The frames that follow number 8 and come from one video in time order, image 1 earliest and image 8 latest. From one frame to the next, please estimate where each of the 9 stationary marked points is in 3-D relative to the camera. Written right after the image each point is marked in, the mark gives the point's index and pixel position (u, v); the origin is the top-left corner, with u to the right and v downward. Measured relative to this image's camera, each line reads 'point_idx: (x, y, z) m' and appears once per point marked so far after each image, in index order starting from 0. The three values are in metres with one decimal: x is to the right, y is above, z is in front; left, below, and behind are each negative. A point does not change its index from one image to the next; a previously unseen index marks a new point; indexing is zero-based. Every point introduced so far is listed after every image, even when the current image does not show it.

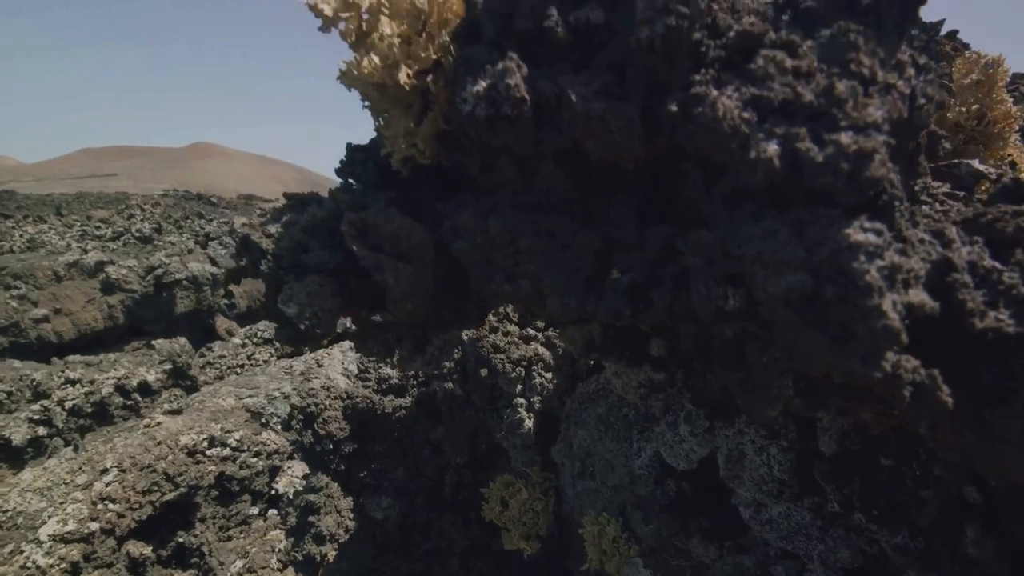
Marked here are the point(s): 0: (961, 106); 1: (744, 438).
0: (+2.2, +0.9, +2.4) m
1: (+1.3, -0.8, +2.6) m
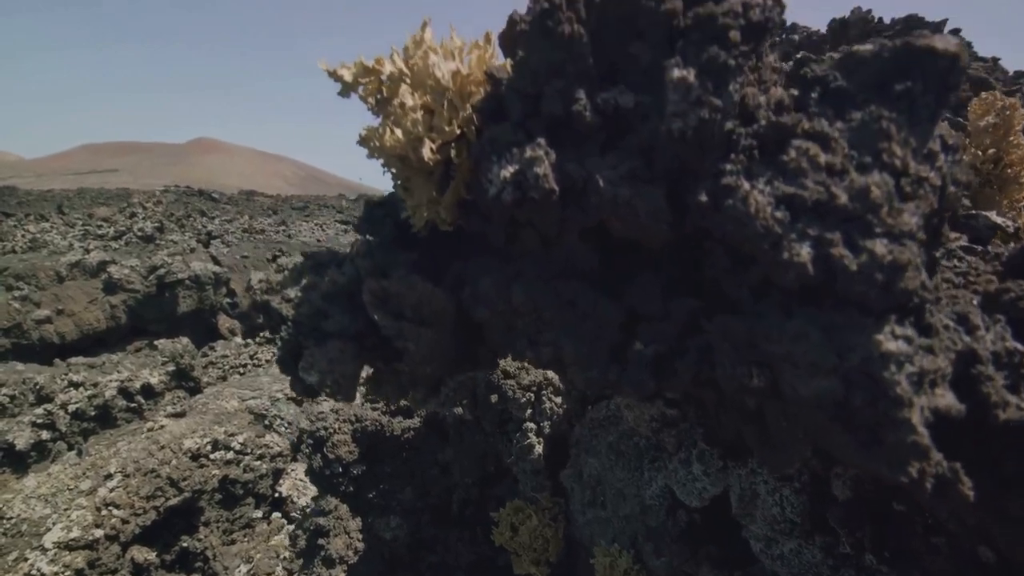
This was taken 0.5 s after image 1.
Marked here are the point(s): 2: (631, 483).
0: (+2.3, +0.7, +2.4) m
1: (+1.3, -1.0, +2.6) m
2: (+0.8, -1.3, +3.2) m
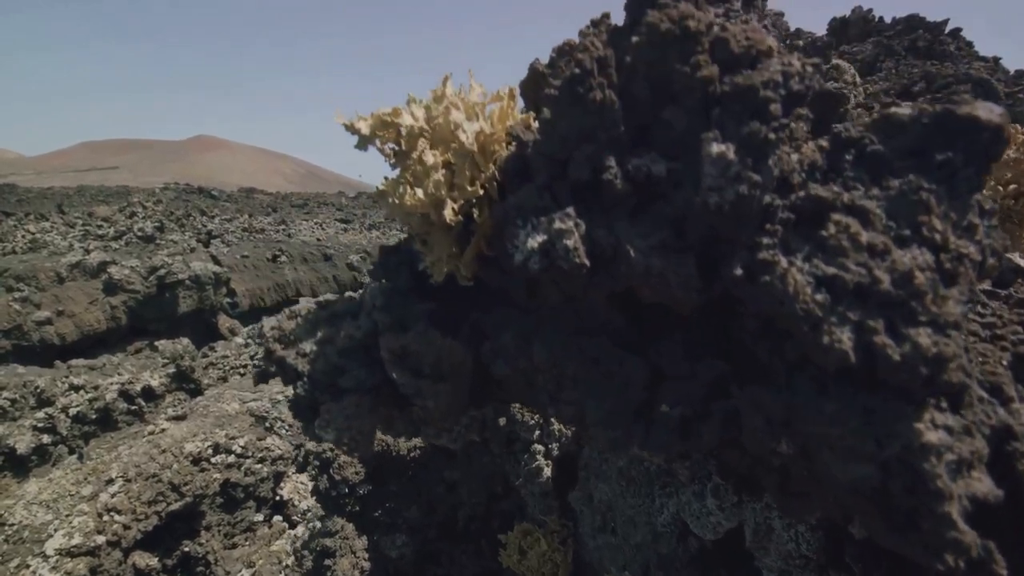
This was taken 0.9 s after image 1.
0: (+2.4, +0.5, +2.3) m
1: (+1.4, -1.2, +2.6) m
2: (+0.9, -1.5, +3.2) m
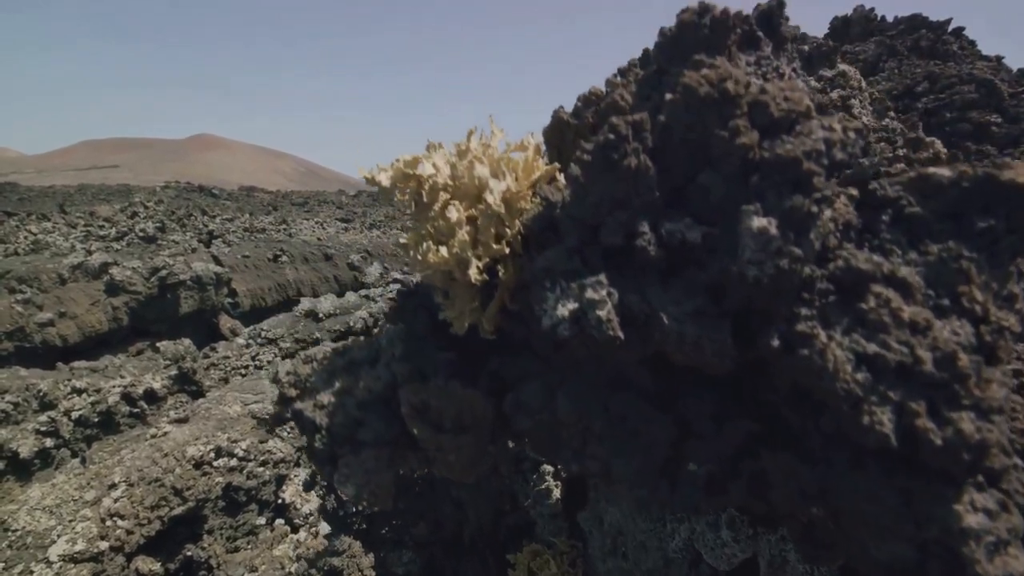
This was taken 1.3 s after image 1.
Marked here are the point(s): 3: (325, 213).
0: (+2.5, +0.3, +2.3) m
1: (+1.5, -1.4, +2.5) m
2: (+0.9, -1.6, +3.2) m
3: (-6.3, +2.7, +15.8) m
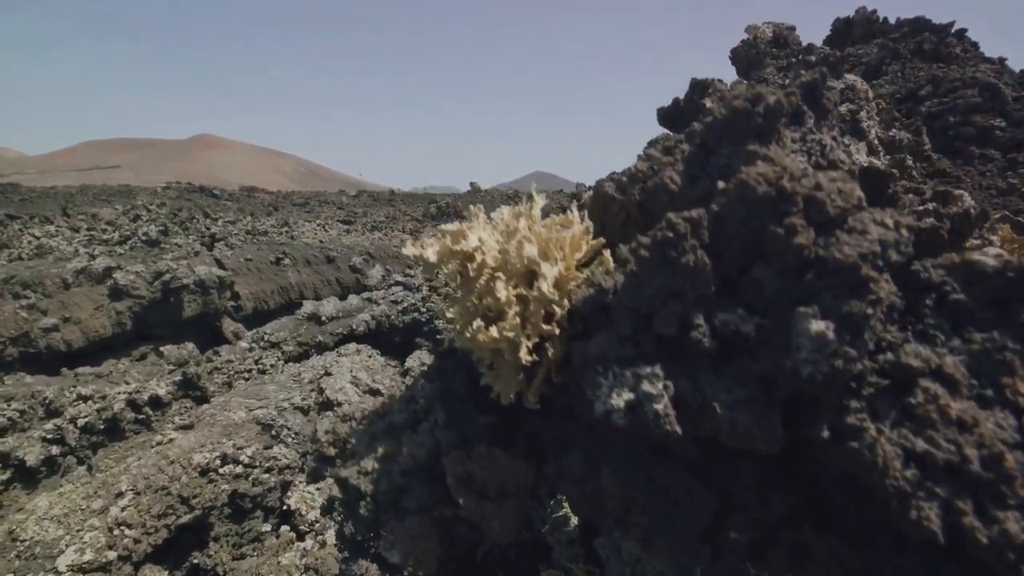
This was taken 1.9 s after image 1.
0: (+2.6, +0.1, +2.3) m
1: (+1.6, -1.6, +2.5) m
2: (+1.1, -1.9, +3.2) m
3: (-6.1, +2.5, +15.8) m
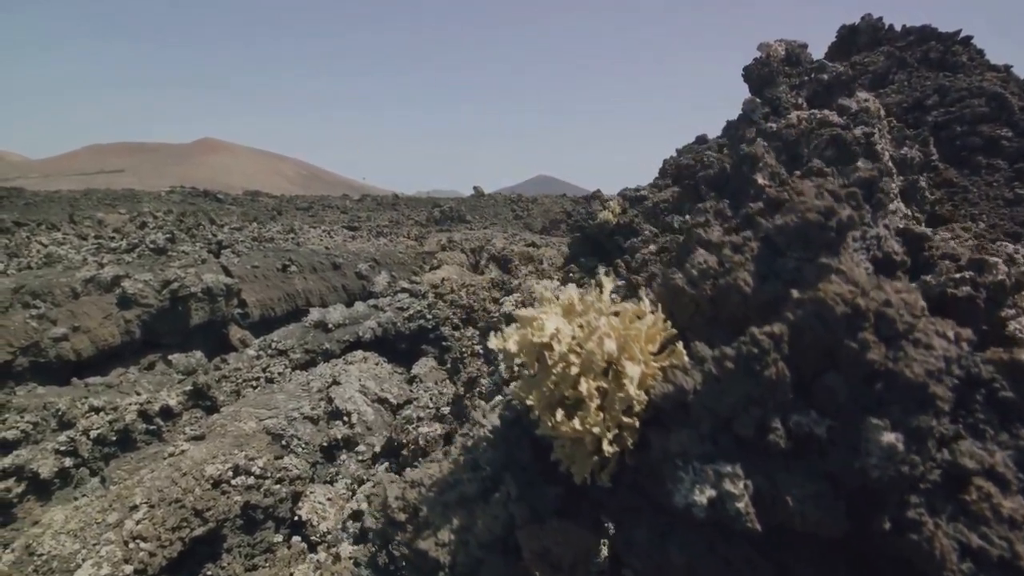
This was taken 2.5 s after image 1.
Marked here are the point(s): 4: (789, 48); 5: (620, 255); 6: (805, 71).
0: (+2.9, -0.2, +2.4) m
1: (+1.9, -1.9, +2.6) m
2: (+1.3, -2.2, +3.2) m
3: (-5.8, +2.1, +15.9) m
4: (+6.2, +5.1, +10.5) m
5: (+1.9, +0.6, +8.3) m
6: (+6.0, +4.4, +9.7) m
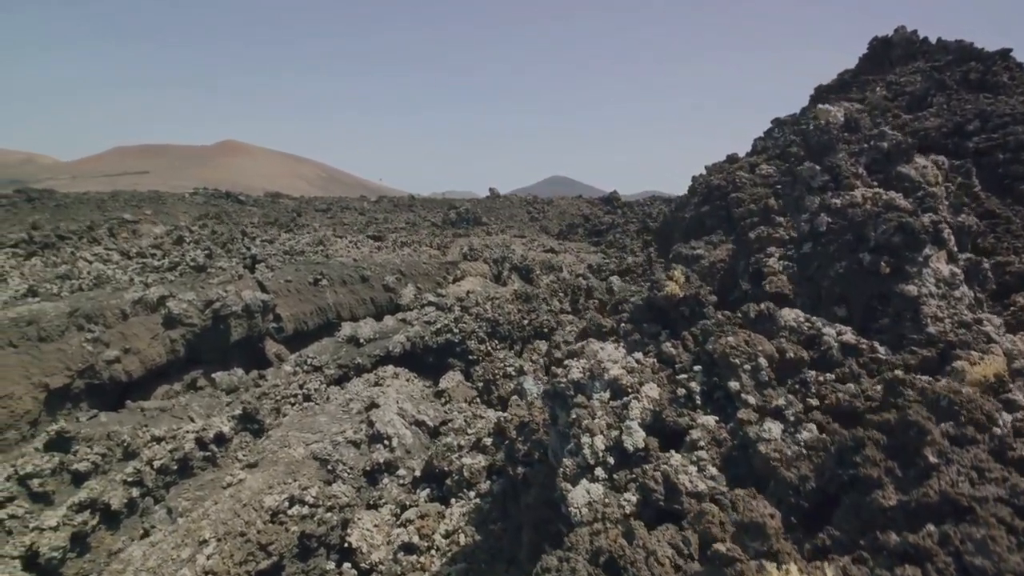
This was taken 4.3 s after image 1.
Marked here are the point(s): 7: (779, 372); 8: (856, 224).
0: (+3.9, -1.4, +2.7) m
1: (+2.9, -3.2, +2.9) m
2: (+2.4, -3.4, +3.6) m
3: (-4.3, +0.8, +16.5) m
4: (+7.5, +3.8, +10.7) m
5: (+3.2, -0.7, +8.6) m
6: (+7.3, +3.1, +9.9) m
7: (+3.9, -1.3, +7.0) m
8: (+5.9, +1.1, +8.2) m
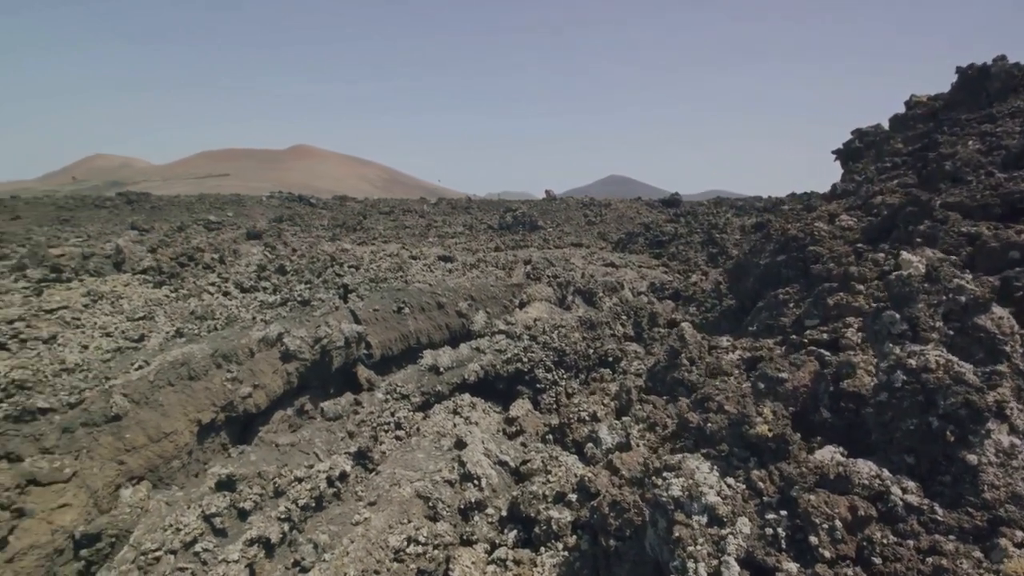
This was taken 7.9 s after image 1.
0: (+5.7, -4.5, +4.4) m
1: (+4.7, -6.2, +4.7) m
2: (+4.3, -6.5, +5.4) m
3: (-0.9, -2.1, +19.0) m
4: (+10.3, +0.7, +11.9) m
5: (+5.6, -3.7, +10.3) m
6: (+10.0, 0.0, +11.1) m
7: (+6.1, -4.3, +8.6) m
8: (+8.4, -2.0, +9.6) m
